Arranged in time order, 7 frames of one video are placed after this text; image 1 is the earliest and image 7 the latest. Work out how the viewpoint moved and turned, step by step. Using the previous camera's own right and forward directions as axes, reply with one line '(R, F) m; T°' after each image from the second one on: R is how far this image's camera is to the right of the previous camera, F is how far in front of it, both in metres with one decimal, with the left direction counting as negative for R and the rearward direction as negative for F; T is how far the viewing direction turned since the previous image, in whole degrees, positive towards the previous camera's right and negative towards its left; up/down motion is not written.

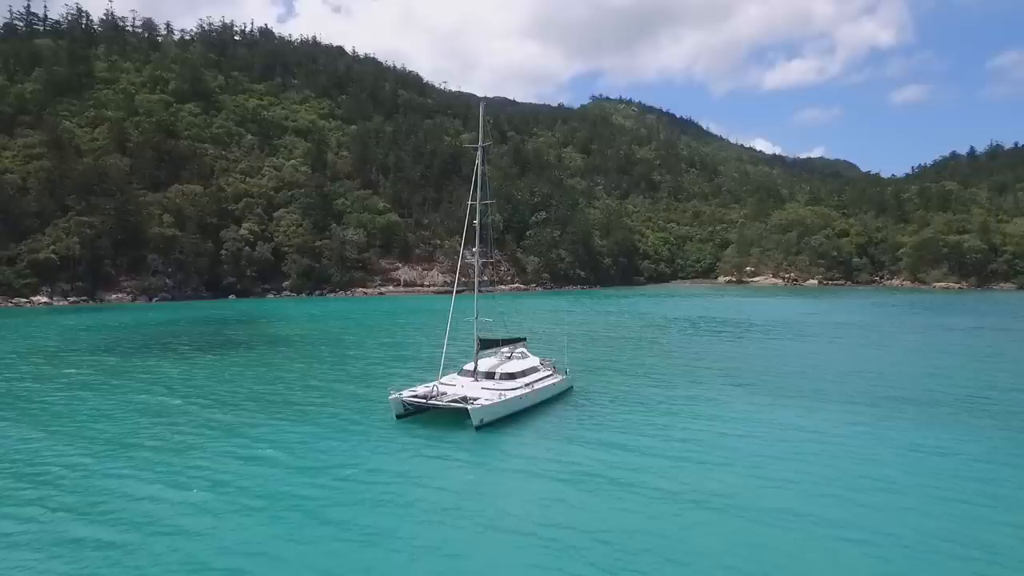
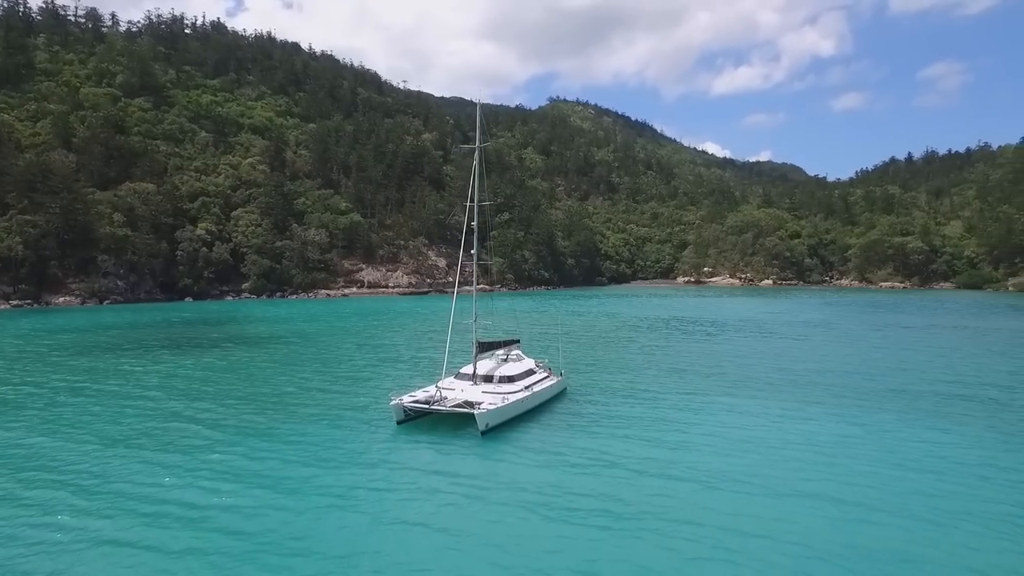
(-1.8, +0.2) m; +4°
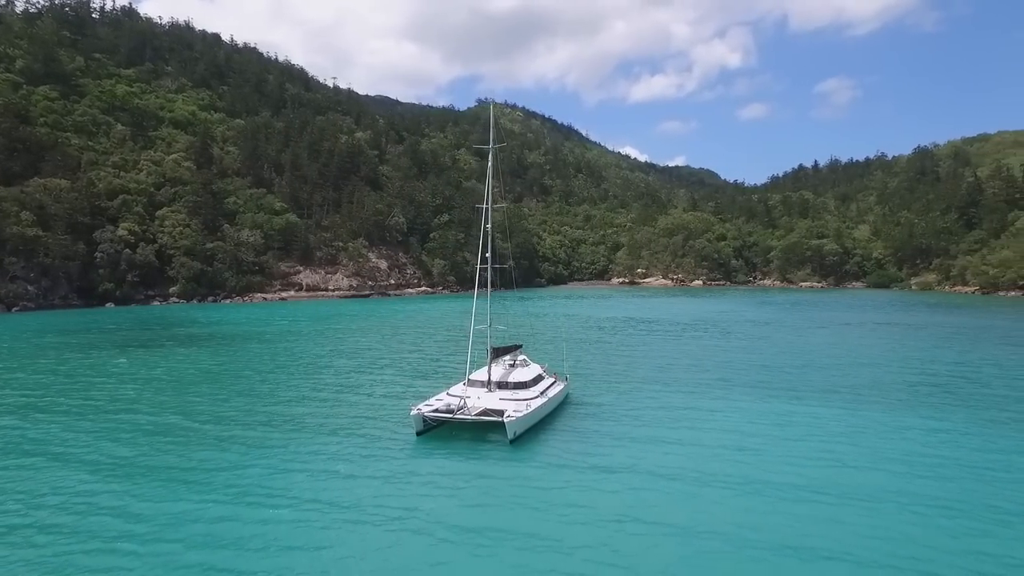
(-3.8, +0.8) m; +7°
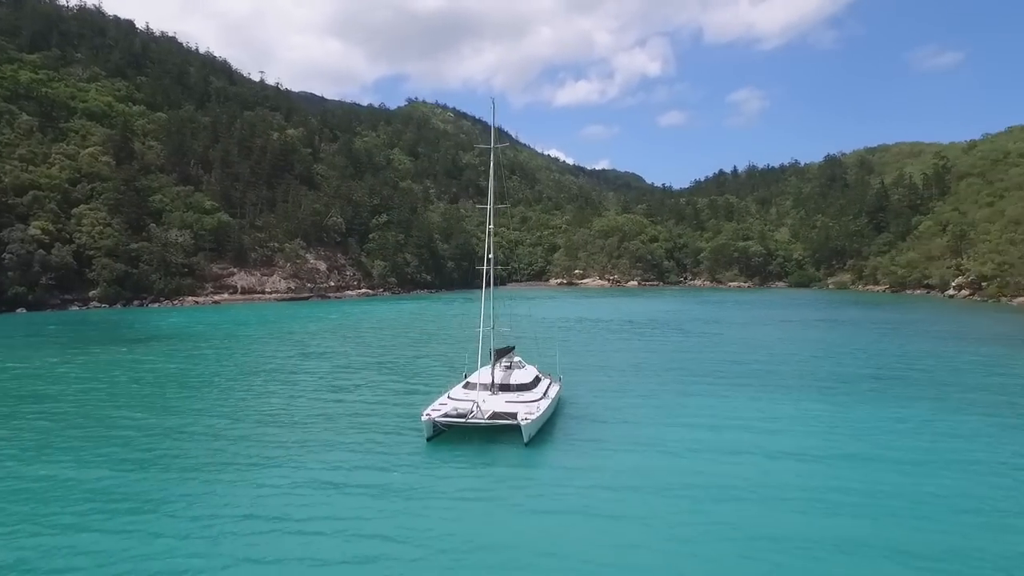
(-3.1, +0.4) m; +7°
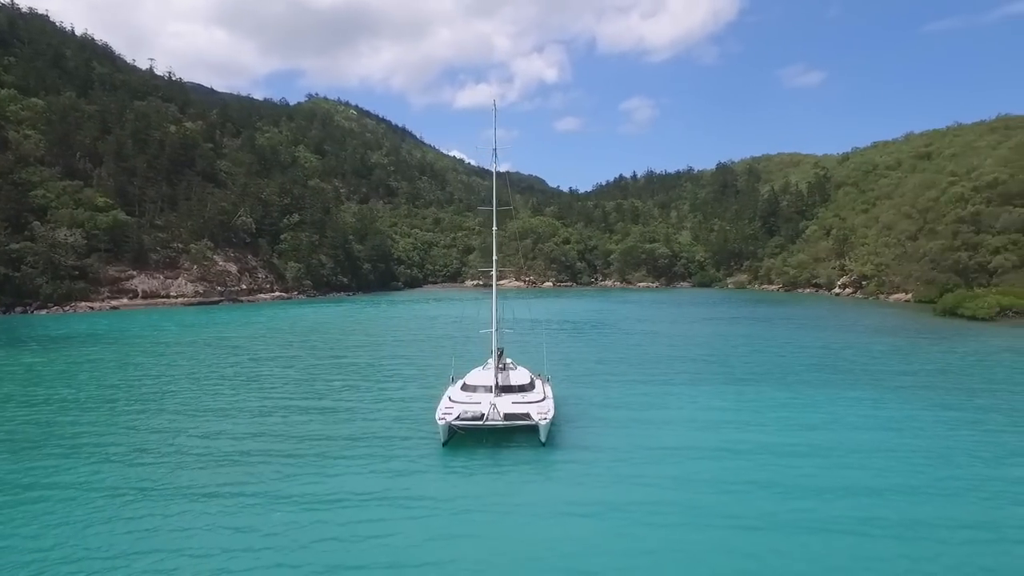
(-4.1, +0.2) m; +9°
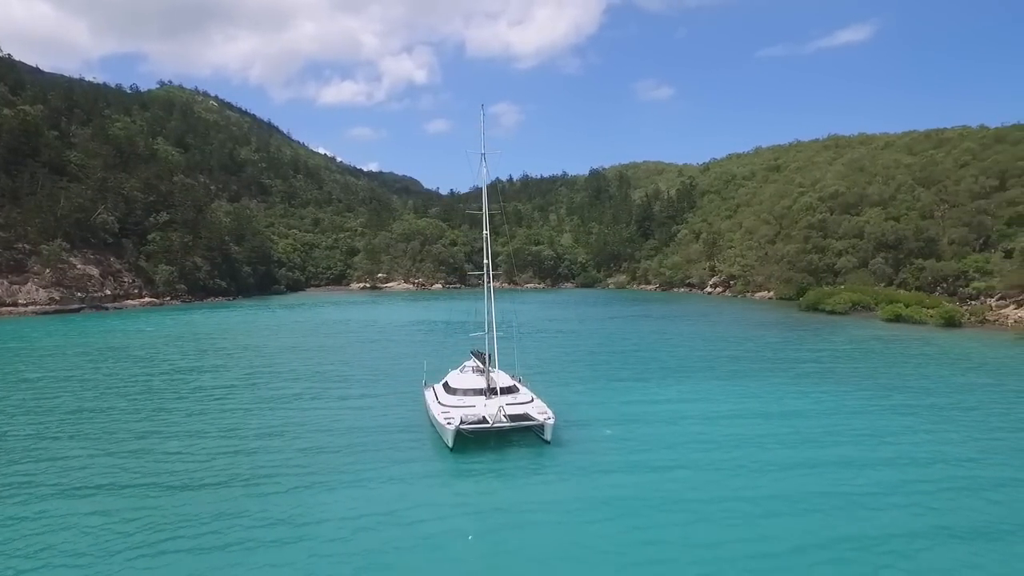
(-4.8, 0.0) m; +12°
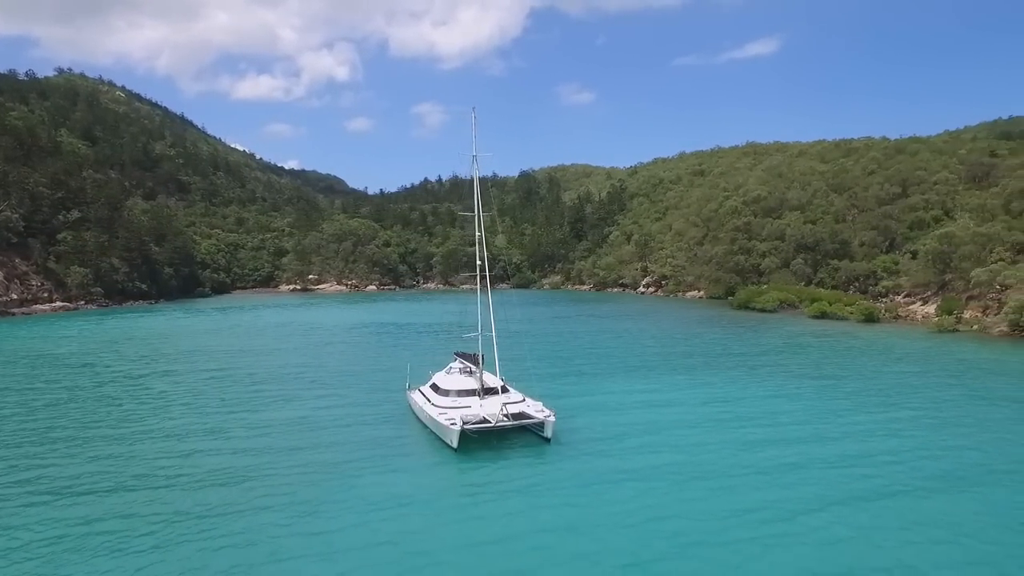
(-2.8, -0.2) m; +7°
